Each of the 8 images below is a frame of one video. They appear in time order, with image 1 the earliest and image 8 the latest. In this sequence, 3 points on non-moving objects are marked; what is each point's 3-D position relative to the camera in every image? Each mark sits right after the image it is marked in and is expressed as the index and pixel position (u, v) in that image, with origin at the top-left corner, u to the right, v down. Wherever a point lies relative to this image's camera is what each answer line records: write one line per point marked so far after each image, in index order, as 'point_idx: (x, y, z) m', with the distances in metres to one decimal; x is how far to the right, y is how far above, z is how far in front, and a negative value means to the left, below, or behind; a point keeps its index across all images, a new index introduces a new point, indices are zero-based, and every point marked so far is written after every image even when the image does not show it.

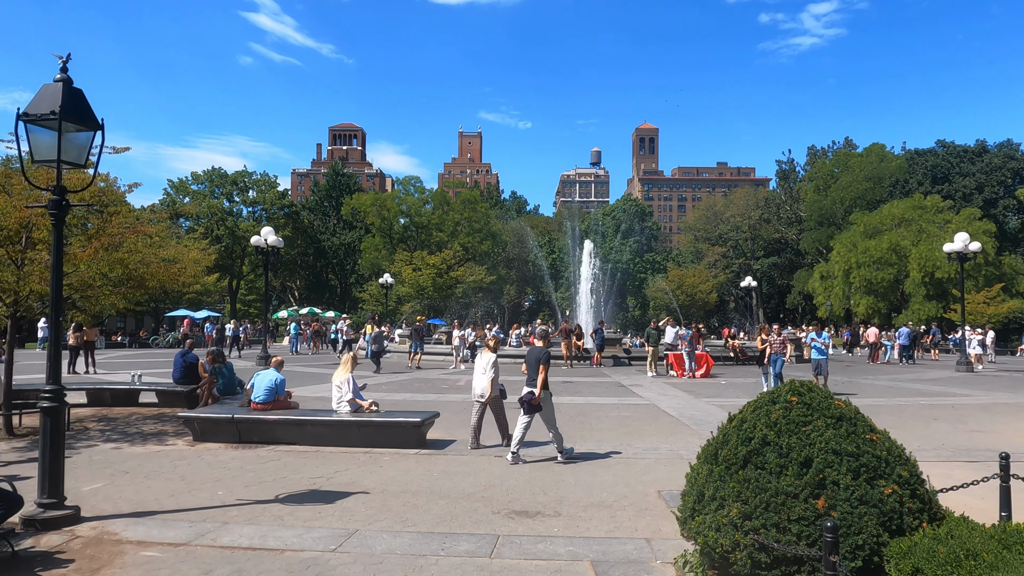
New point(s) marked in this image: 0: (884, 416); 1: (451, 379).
0: (+5.9, -2.1, +12.1) m
1: (-1.6, -2.4, +19.6) m
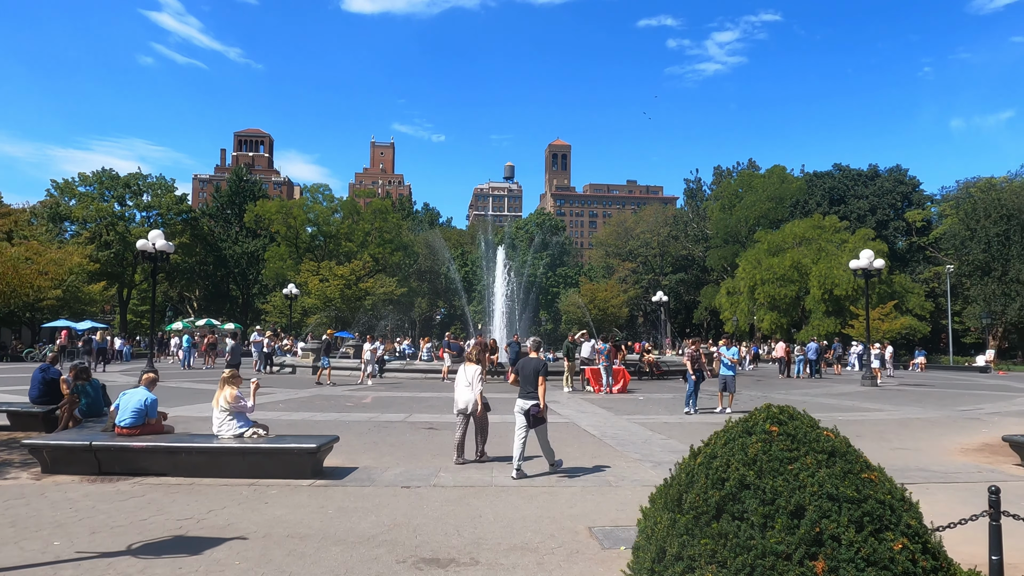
0: (+4.5, -2.3, +11.8) m
1: (-3.8, -2.6, +18.3) m
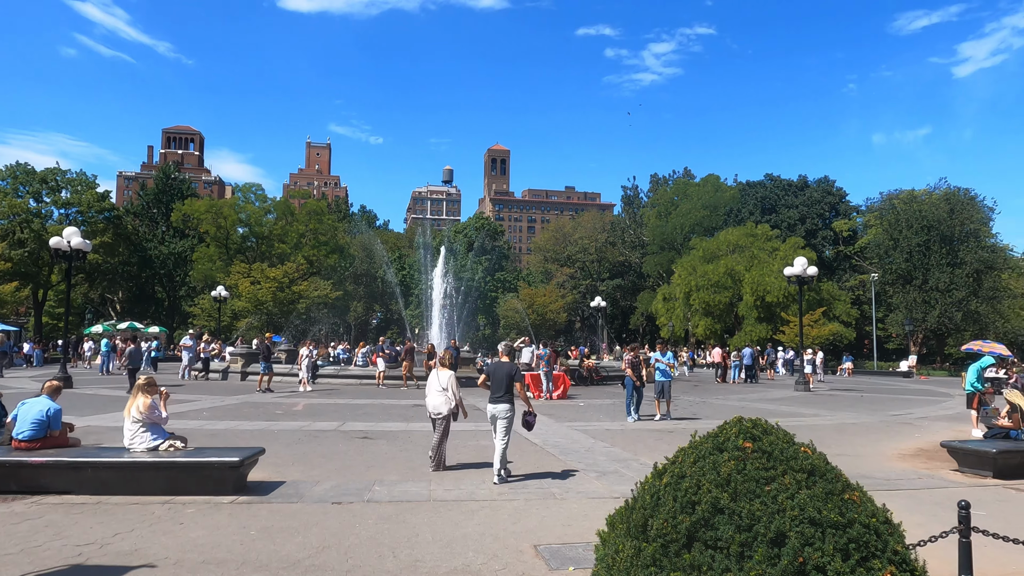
0: (+3.6, -2.4, +11.7) m
1: (-5.2, -2.7, +17.5) m
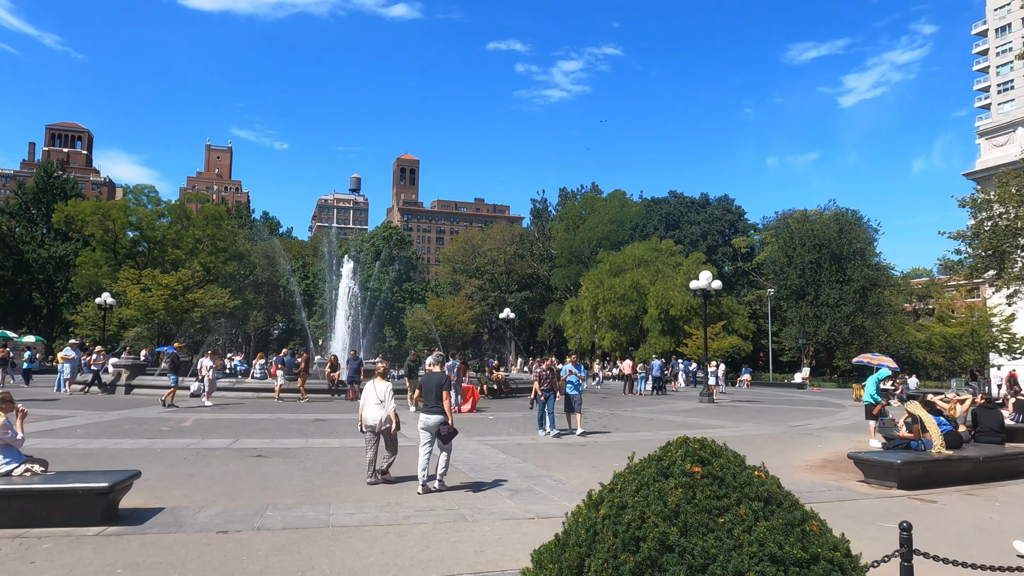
0: (+2.2, -2.5, +11.5) m
1: (-7.2, -2.8, +16.2) m
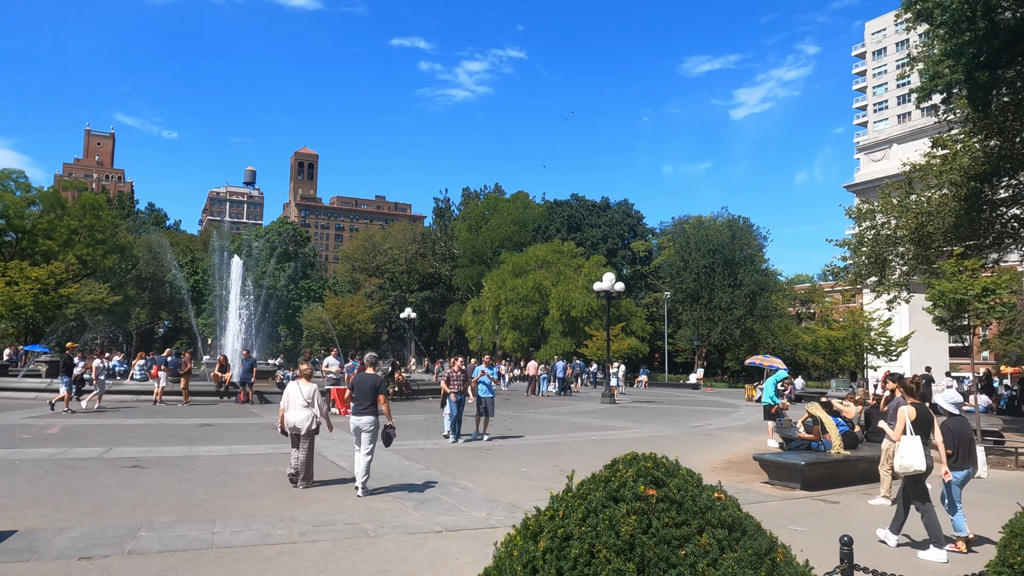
0: (+0.8, -2.5, +11.3) m
1: (-9.2, -2.7, +14.7) m
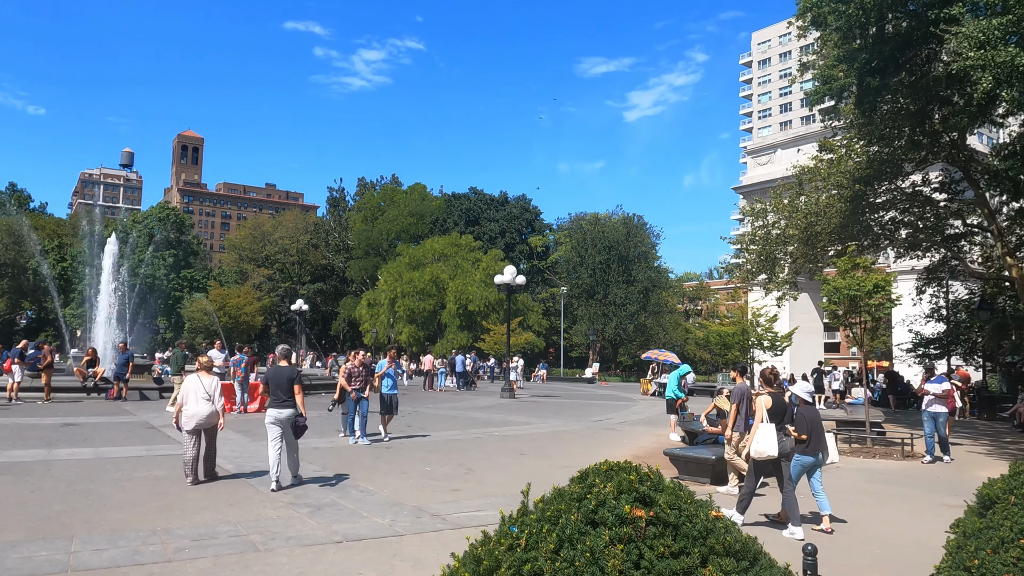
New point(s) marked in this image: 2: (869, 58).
0: (-0.6, -2.4, +10.8) m
1: (-10.9, -2.3, +12.8) m
2: (+7.5, +4.9, +16.0) m
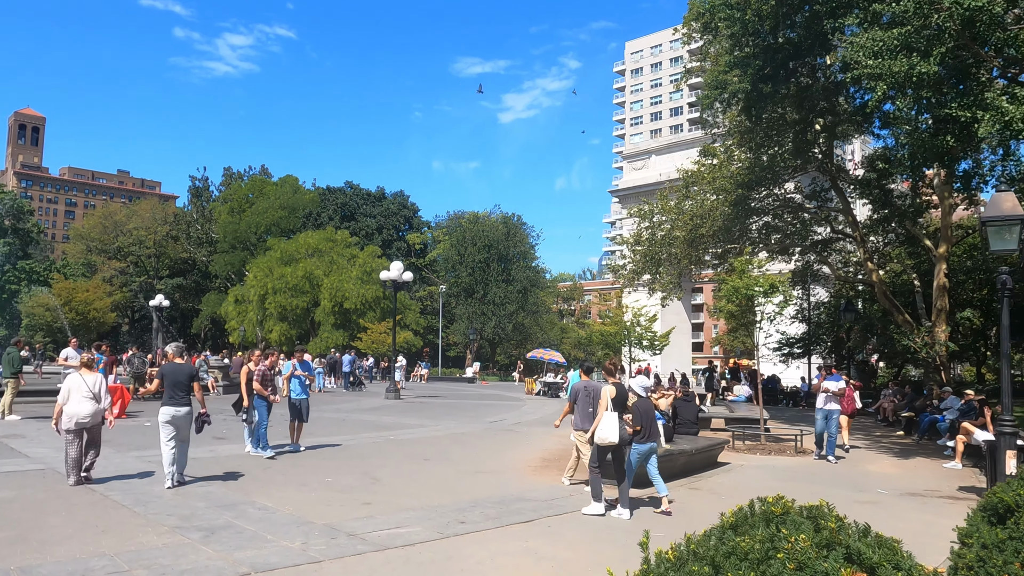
0: (-1.8, -2.3, +9.9) m
1: (-12.4, -2.1, +10.2) m
2: (+5.4, +4.8, +16.4) m
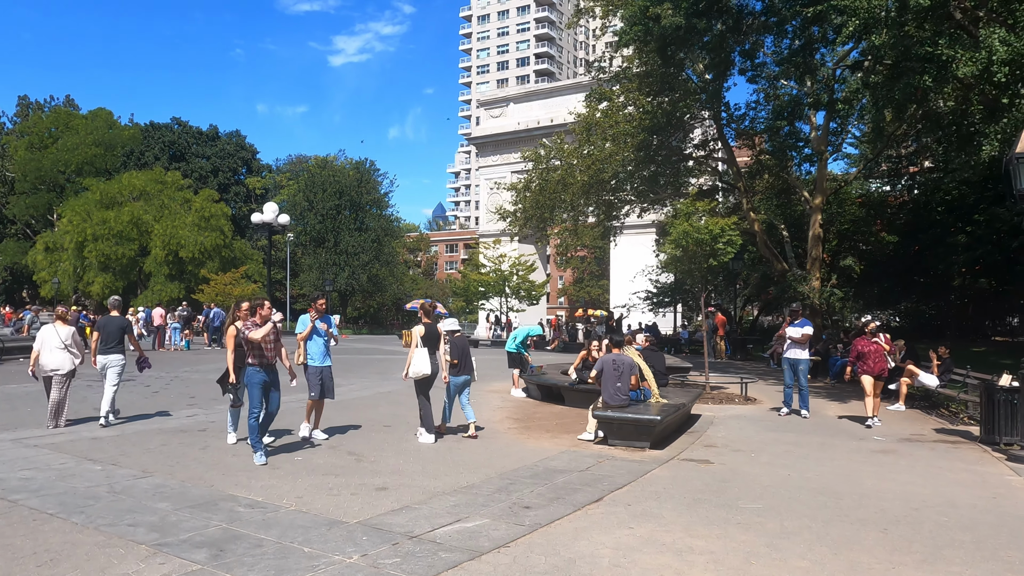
0: (-2.0, -1.6, +8.3) m
1: (-12.3, -1.4, +6.2) m
2: (+3.7, +6.0, +15.7) m
